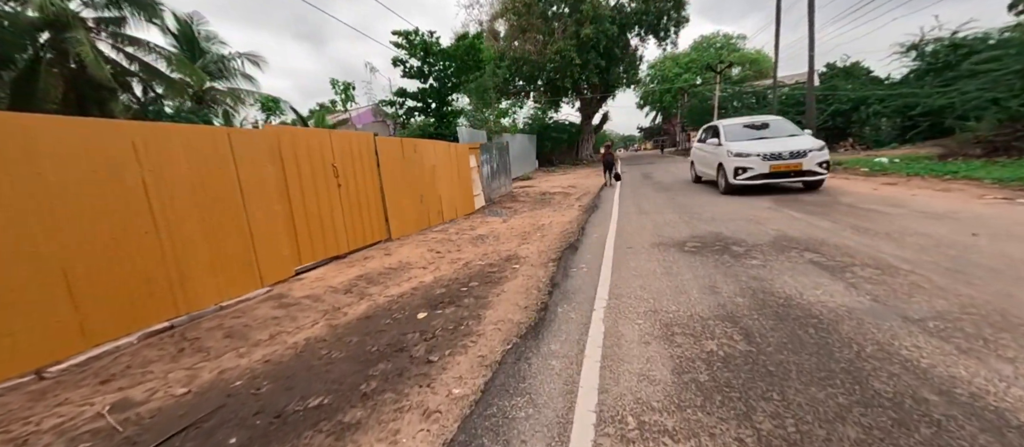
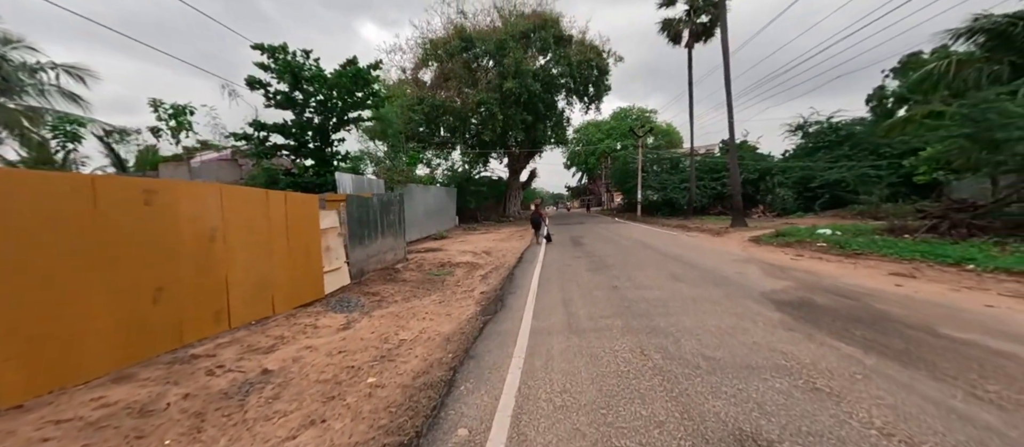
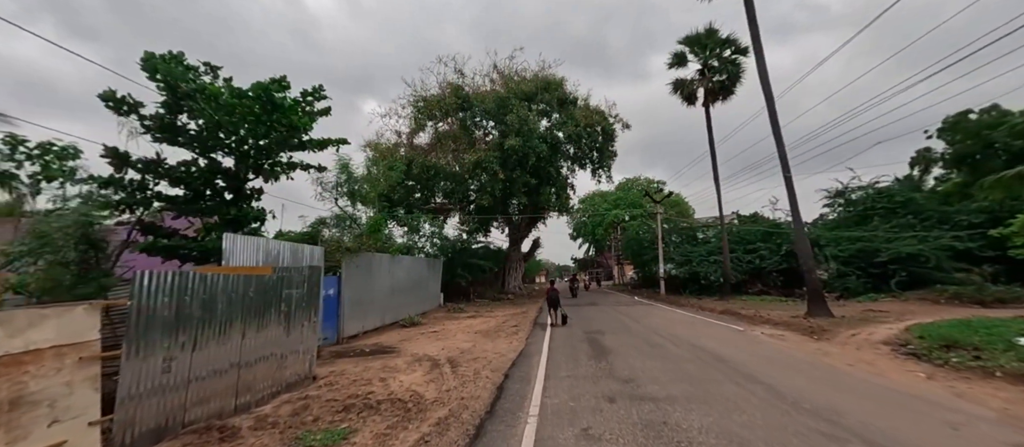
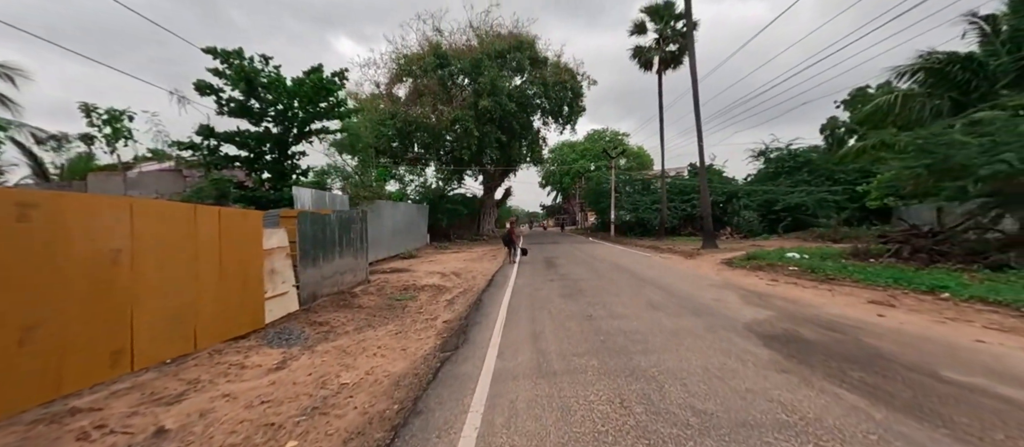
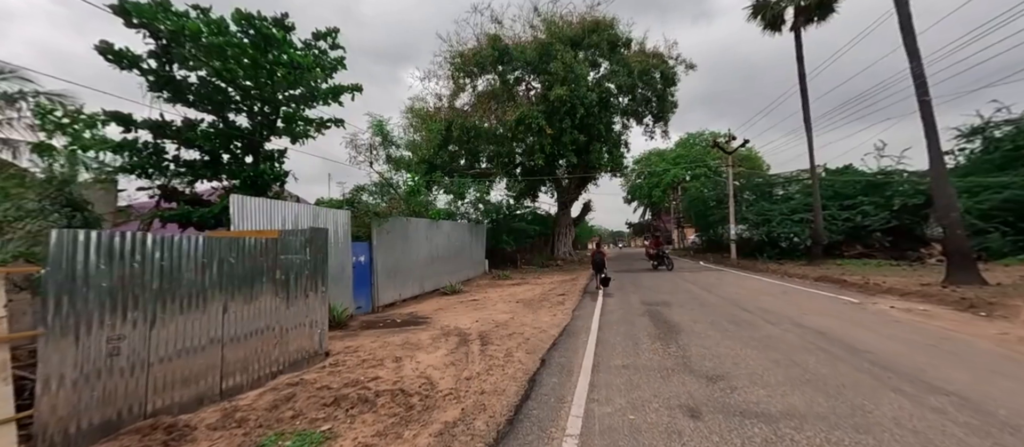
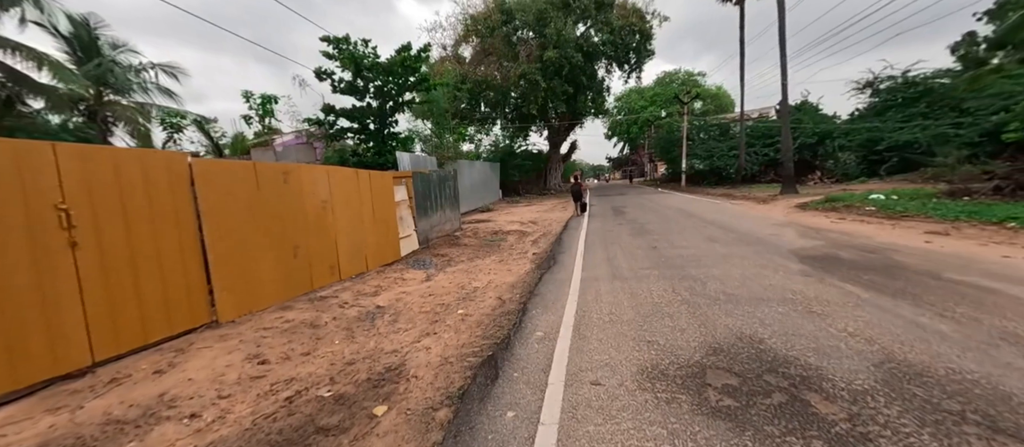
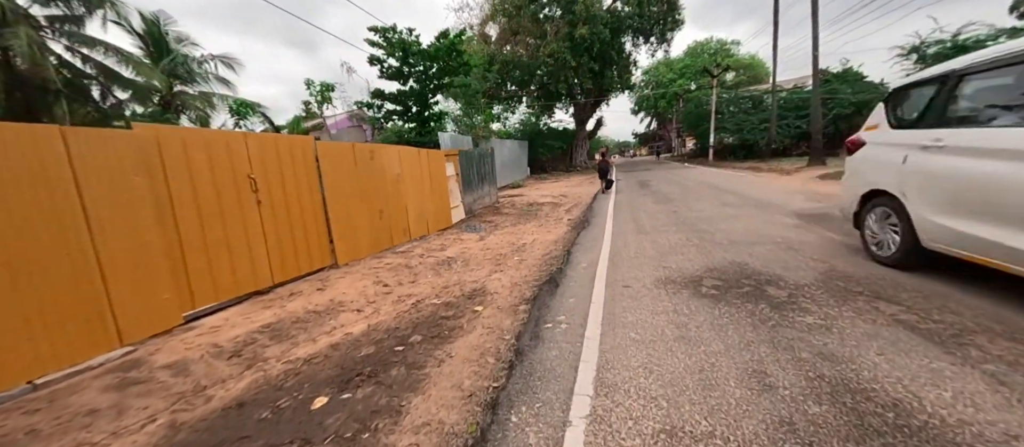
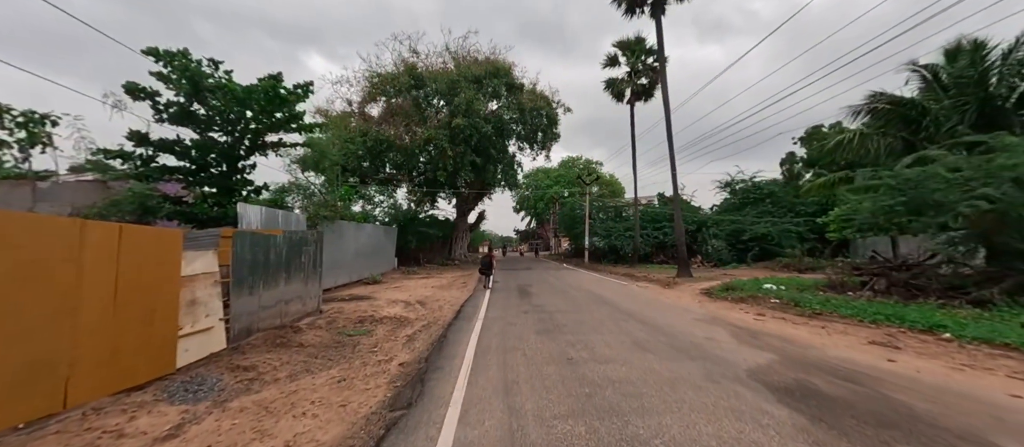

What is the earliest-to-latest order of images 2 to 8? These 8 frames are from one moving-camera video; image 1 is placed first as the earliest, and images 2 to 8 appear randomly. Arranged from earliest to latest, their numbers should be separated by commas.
7, 6, 2, 4, 8, 3, 5
